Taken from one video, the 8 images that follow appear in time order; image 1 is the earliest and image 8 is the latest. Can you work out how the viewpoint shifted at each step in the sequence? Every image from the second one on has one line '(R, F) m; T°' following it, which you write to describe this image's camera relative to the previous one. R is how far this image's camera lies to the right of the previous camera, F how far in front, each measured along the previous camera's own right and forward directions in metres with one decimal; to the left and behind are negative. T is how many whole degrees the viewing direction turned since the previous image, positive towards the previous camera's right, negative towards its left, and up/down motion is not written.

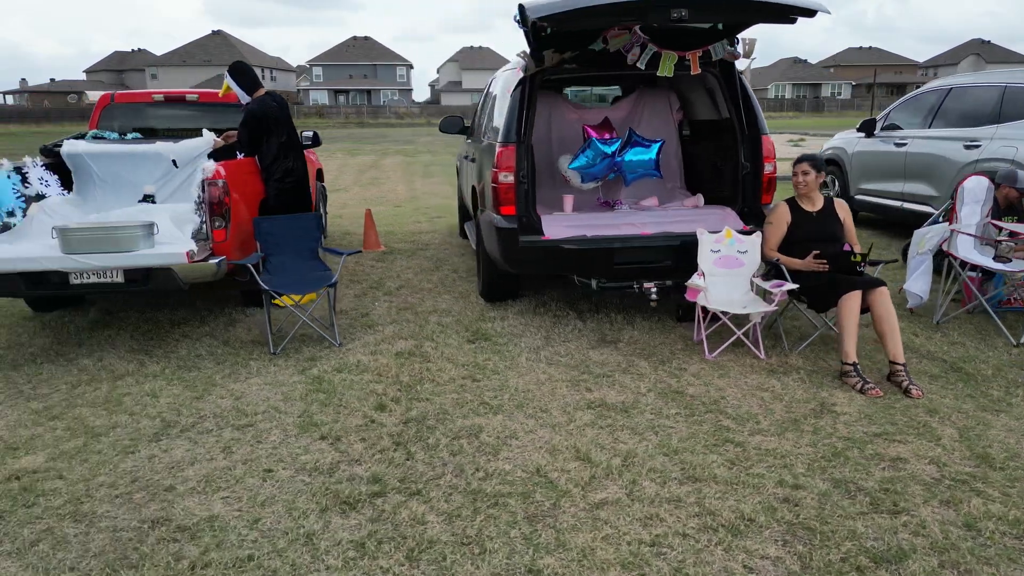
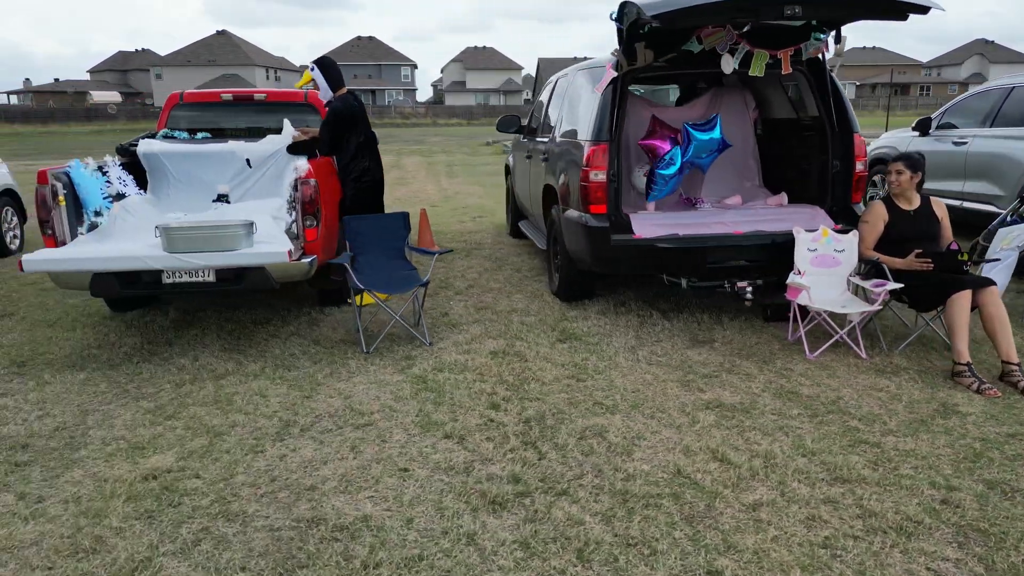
(-0.5, 0.0) m; 0°
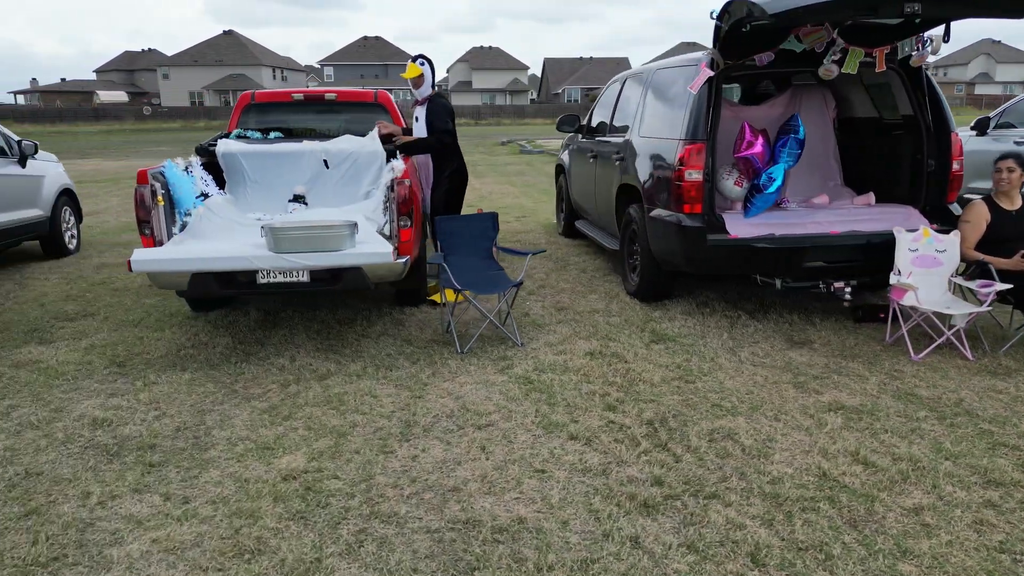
(-0.5, 0.0) m; -1°
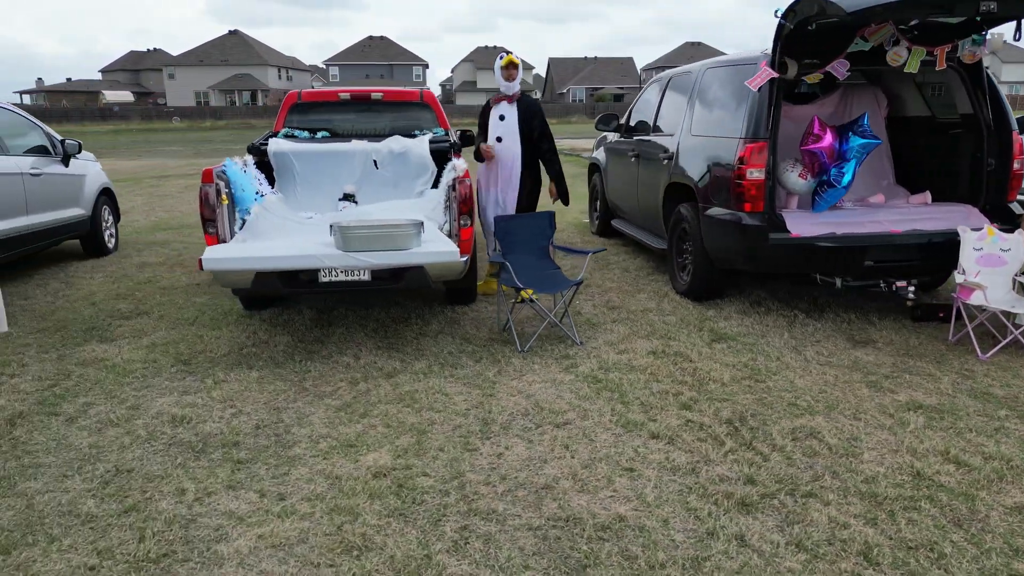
(-0.3, 0.0) m; 0°
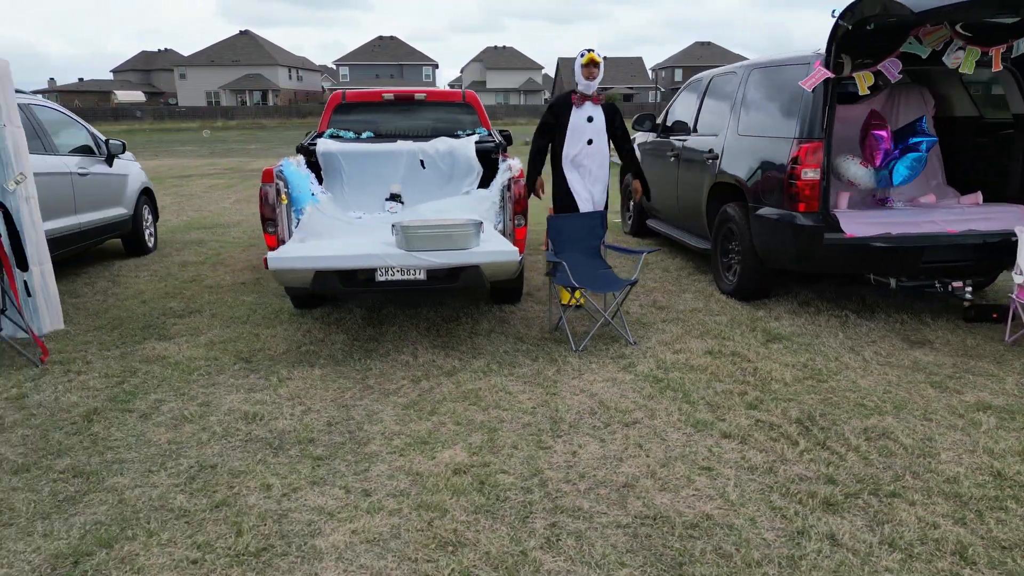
(-0.3, 0.0) m; -1°
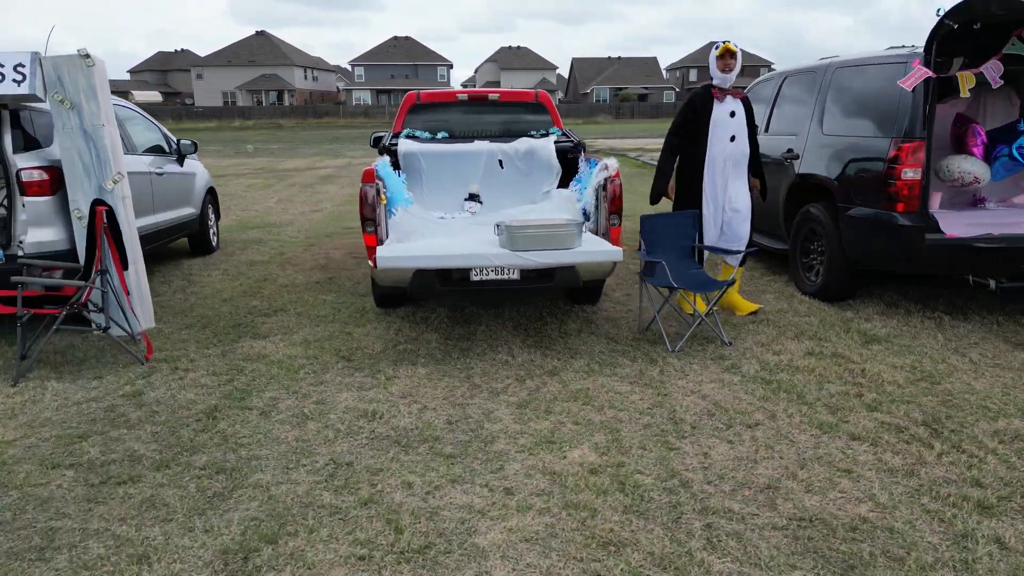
(-0.5, 0.0) m; -1°
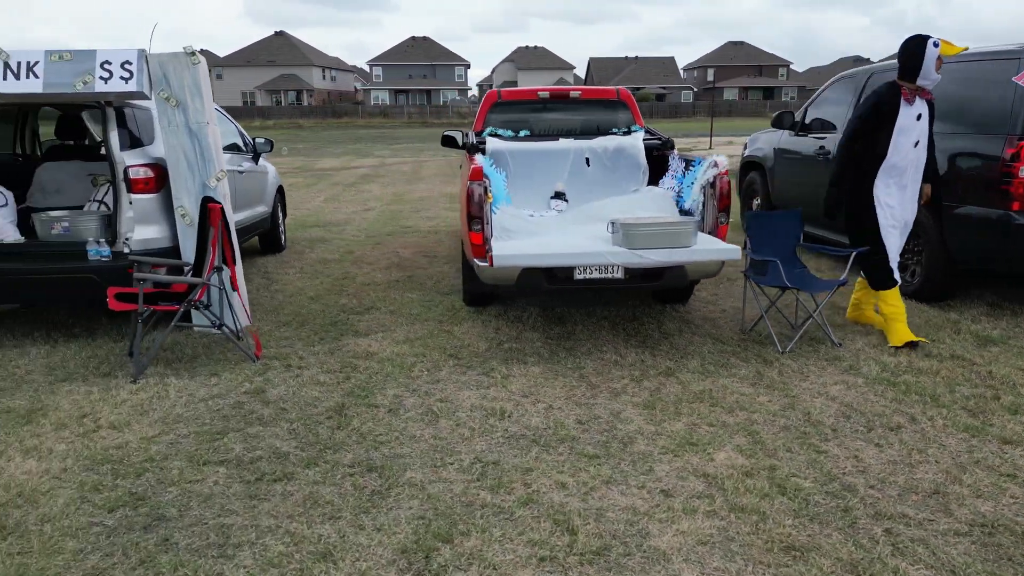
(-0.5, 0.0) m; -1°
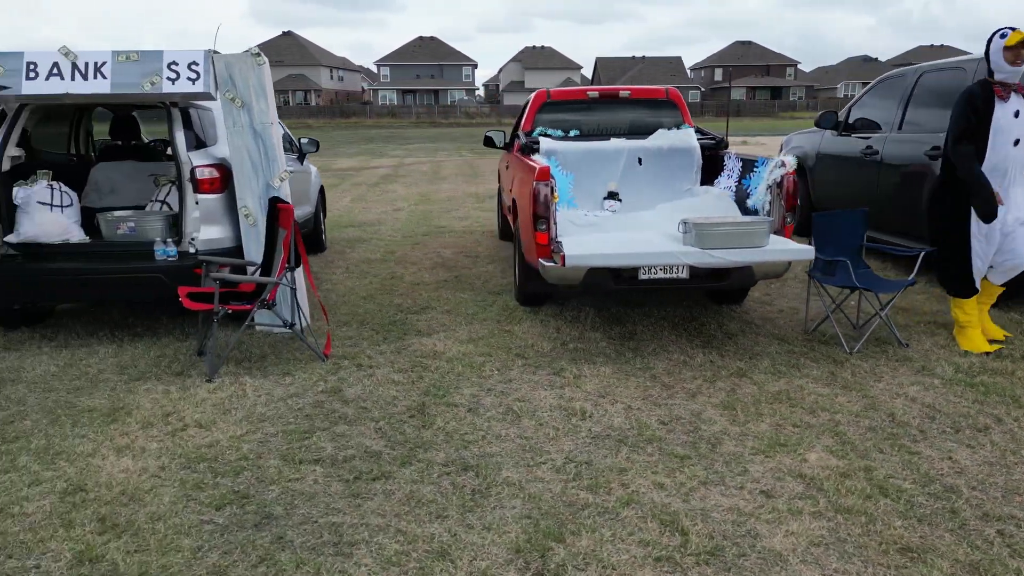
(-0.3, 0.0) m; -1°
